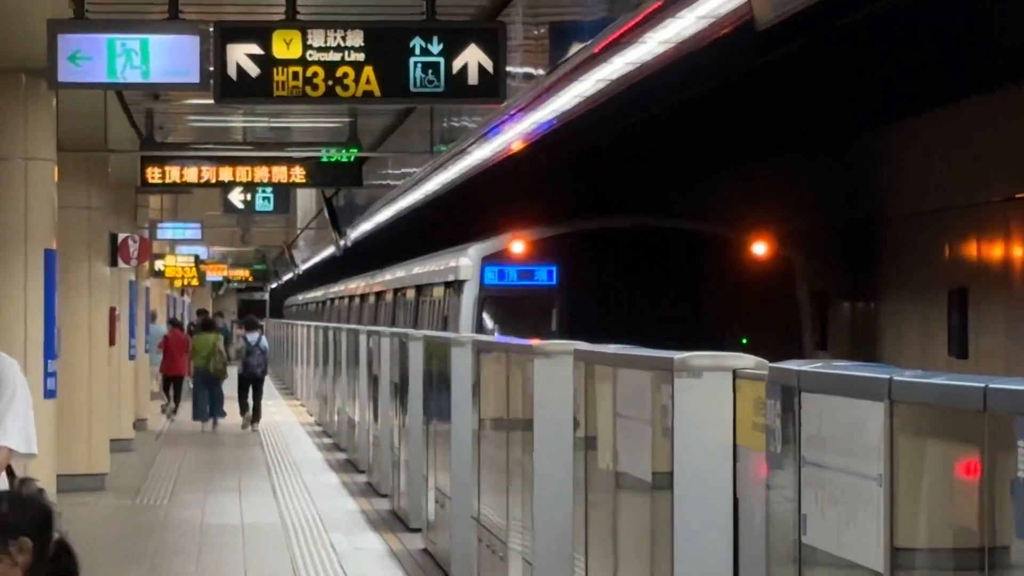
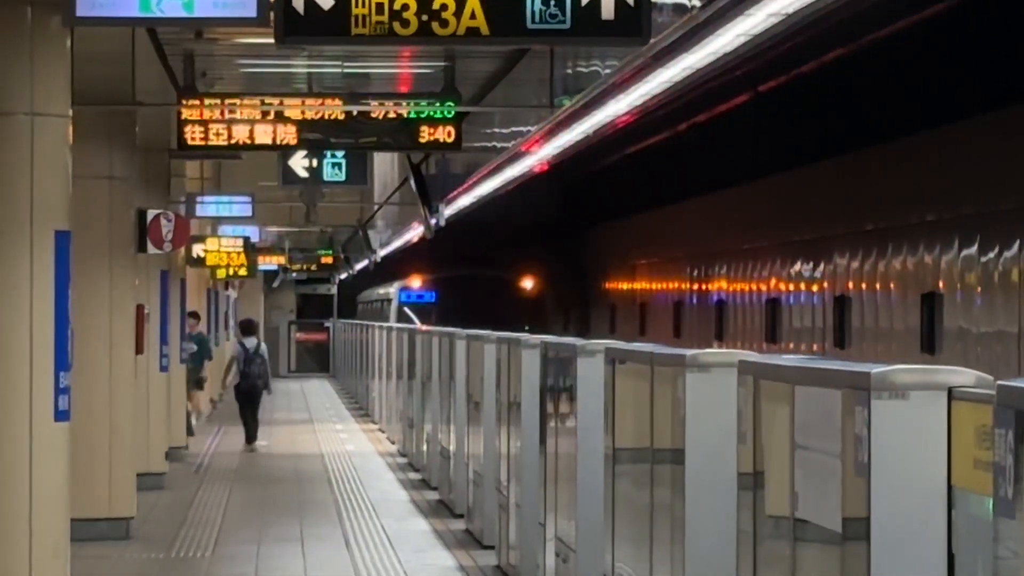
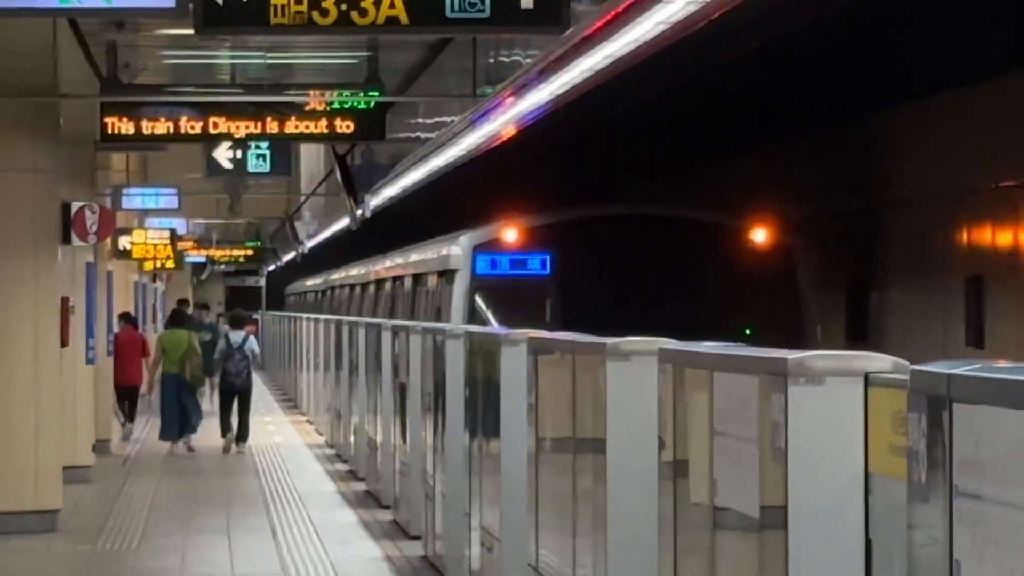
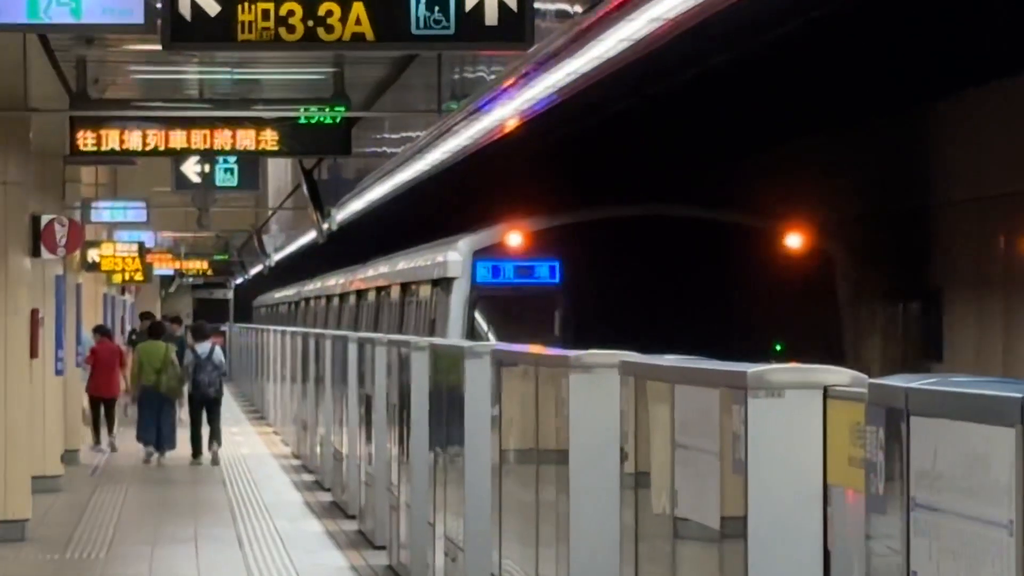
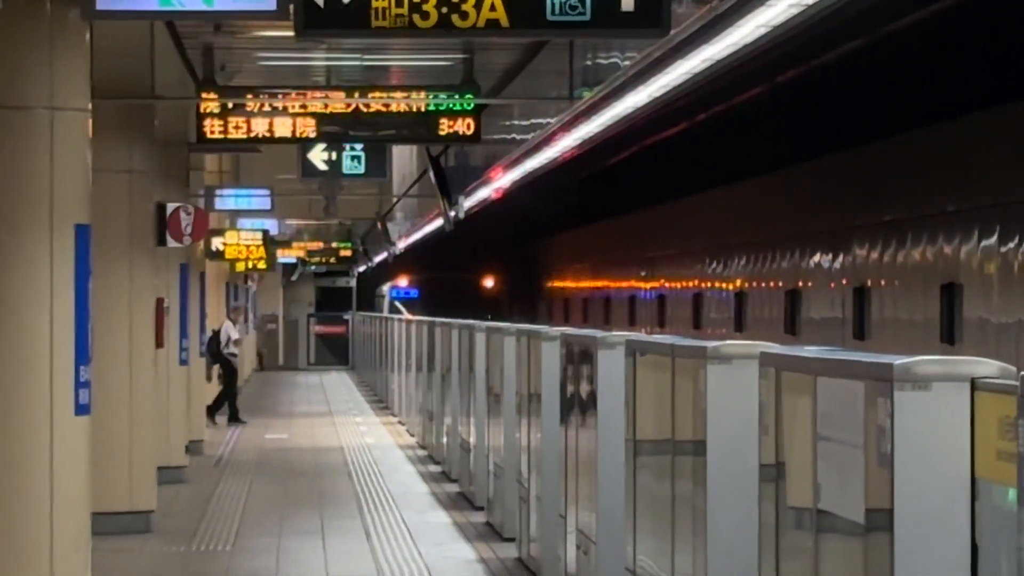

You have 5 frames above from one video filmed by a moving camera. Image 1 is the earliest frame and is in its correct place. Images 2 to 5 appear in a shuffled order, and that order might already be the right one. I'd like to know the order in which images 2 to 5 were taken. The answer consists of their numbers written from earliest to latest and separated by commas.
4, 3, 2, 5
